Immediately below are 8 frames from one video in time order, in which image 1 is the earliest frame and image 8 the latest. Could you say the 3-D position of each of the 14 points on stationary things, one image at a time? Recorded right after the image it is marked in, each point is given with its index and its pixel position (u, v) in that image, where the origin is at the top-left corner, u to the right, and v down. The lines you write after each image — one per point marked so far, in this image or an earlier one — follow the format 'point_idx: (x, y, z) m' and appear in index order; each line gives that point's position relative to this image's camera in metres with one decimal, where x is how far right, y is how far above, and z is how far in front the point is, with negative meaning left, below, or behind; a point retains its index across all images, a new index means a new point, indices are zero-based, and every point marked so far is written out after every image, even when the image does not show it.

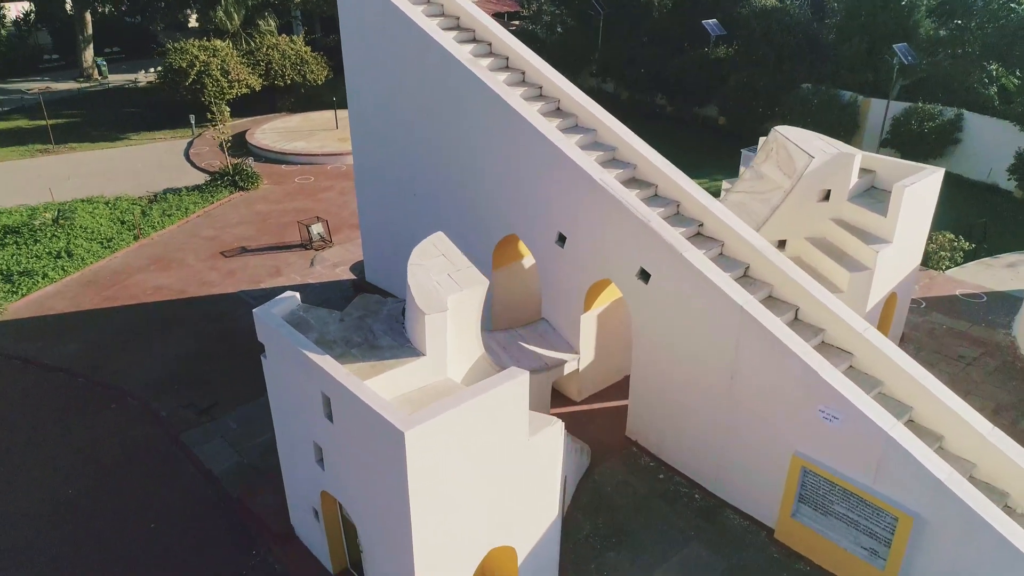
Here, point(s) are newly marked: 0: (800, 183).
0: (+4.3, +1.6, +11.5) m
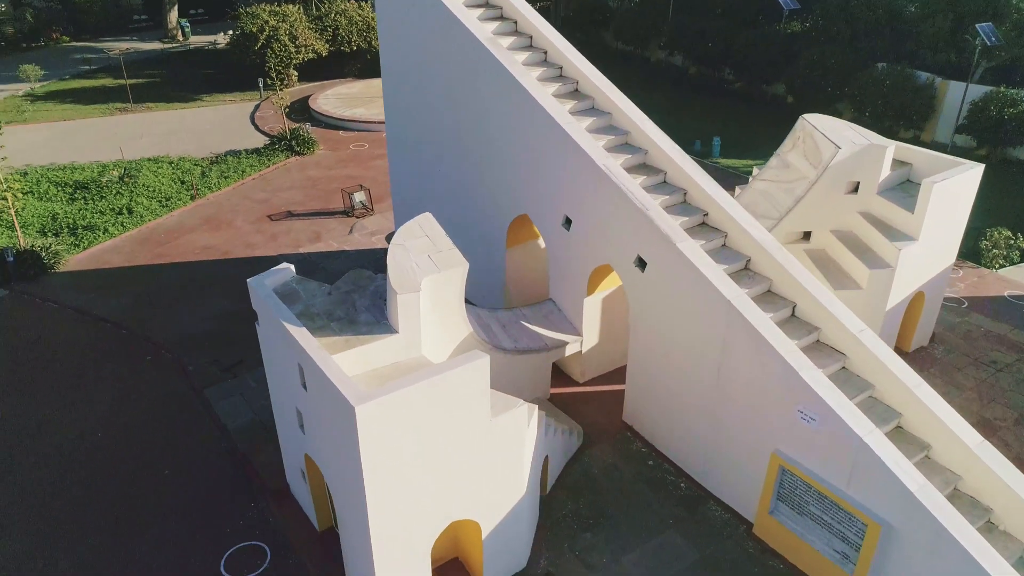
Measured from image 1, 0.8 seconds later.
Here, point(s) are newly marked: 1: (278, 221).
0: (+4.5, +1.6, +11.1) m
1: (-5.2, +1.5, +17.2) m
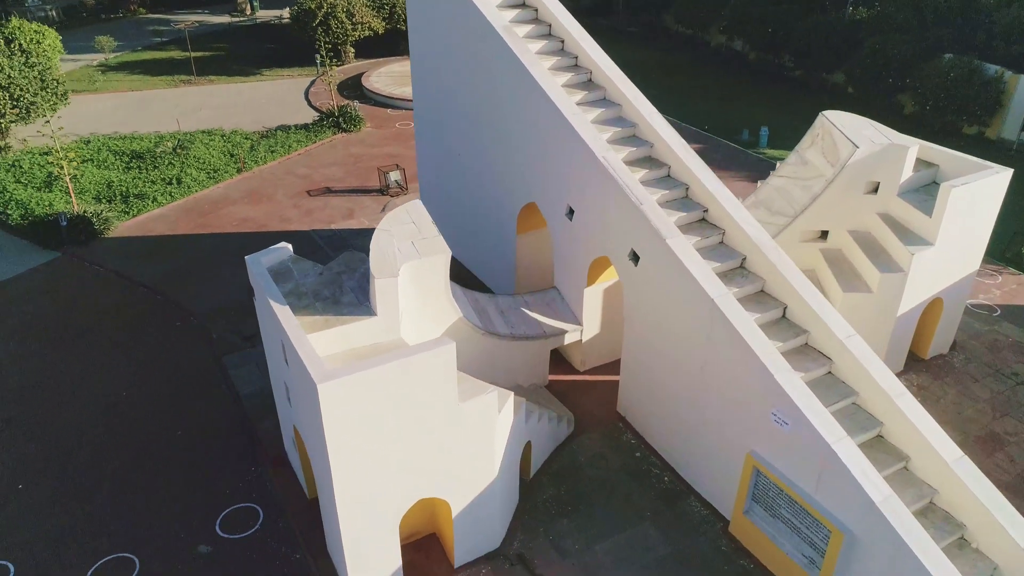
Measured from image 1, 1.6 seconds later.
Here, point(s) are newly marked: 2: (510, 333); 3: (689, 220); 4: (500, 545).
0: (+4.7, +1.6, +10.9) m
1: (-4.5, +2.1, +17.7) m
2: (0.0, -0.6, +9.9) m
3: (+2.2, +0.8, +9.4) m
4: (-0.1, -2.9, +8.5) m
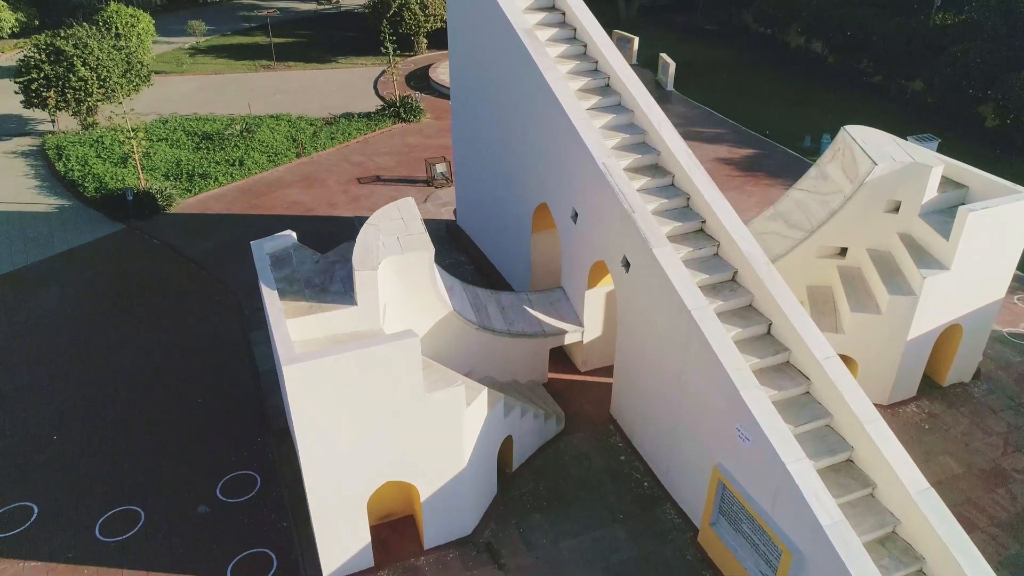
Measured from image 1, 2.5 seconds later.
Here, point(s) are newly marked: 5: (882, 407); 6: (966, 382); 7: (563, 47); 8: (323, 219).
0: (+4.8, +1.4, +10.6) m
1: (-3.5, +2.5, +18.4) m
2: (-0.1, -0.5, +10.2) m
3: (+2.1, +0.7, +9.5) m
4: (-0.5, -2.8, +8.9) m
5: (+5.2, -1.7, +10.9) m
6: (+6.7, -1.4, +11.3) m
7: (+0.7, +3.5, +11.2) m
8: (-4.1, +1.5, +16.6) m
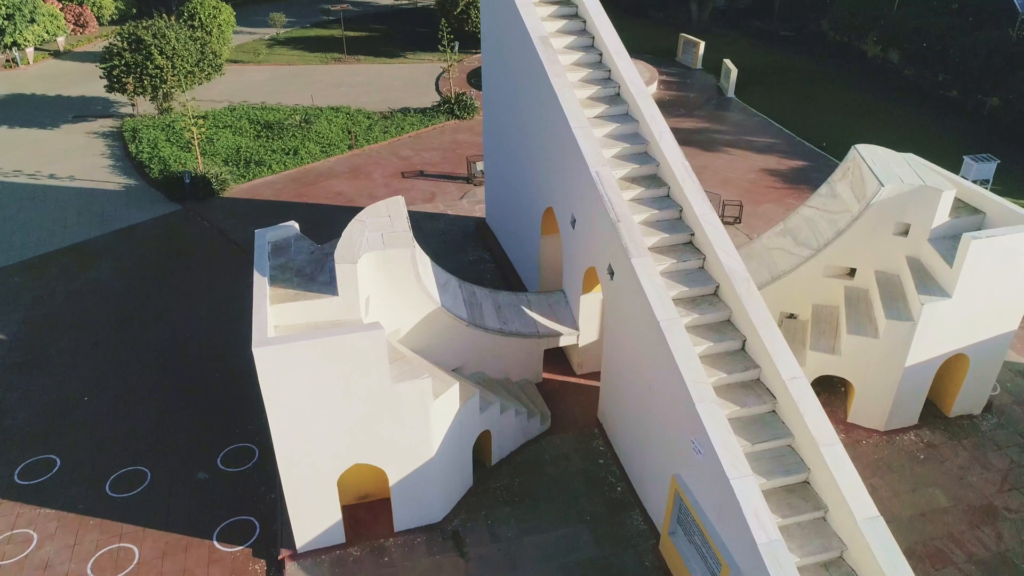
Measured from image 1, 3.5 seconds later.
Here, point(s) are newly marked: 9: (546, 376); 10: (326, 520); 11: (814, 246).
0: (+4.8, +1.1, +10.4) m
1: (-2.6, +2.7, +19.0) m
2: (-0.2, -0.5, +10.5) m
3: (+2.0, +0.6, +9.6) m
4: (-0.9, -2.8, +9.3) m
5: (+5.1, -2.0, +10.7) m
6: (+6.6, -1.8, +11.0) m
7: (+1.0, +3.5, +11.4) m
8: (-3.4, +1.8, +17.3) m
9: (+0.5, -1.3, +11.5) m
10: (-2.1, -2.6, +8.7) m
11: (+4.4, +0.6, +11.1) m
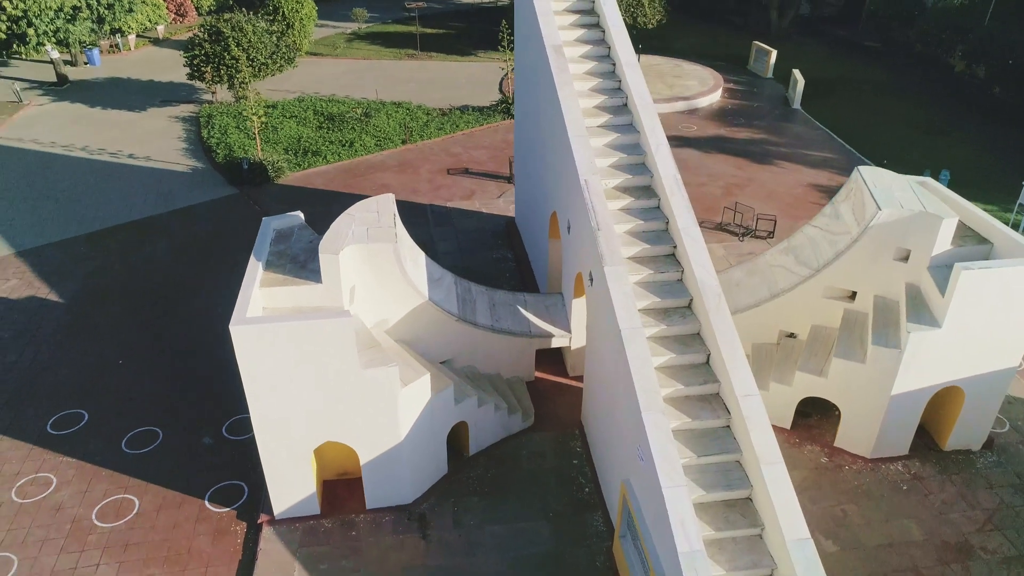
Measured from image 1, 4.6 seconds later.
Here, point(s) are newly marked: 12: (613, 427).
0: (+4.7, +0.7, +10.3) m
1: (-1.5, +2.9, +19.6) m
2: (-0.3, -0.5, +10.9) m
3: (+1.8, +0.4, +9.7) m
4: (-1.3, -2.7, +9.8) m
5: (+4.8, -2.3, +10.5) m
6: (+6.4, -2.2, +10.6) m
7: (+1.2, +3.4, +11.6) m
8: (-2.6, +2.0, +18.0) m
9: (+0.4, -1.4, +11.9) m
10: (-2.6, -2.5, +9.4) m
11: (+4.3, +0.3, +11.0) m
12: (+1.2, -1.7, +9.2) m
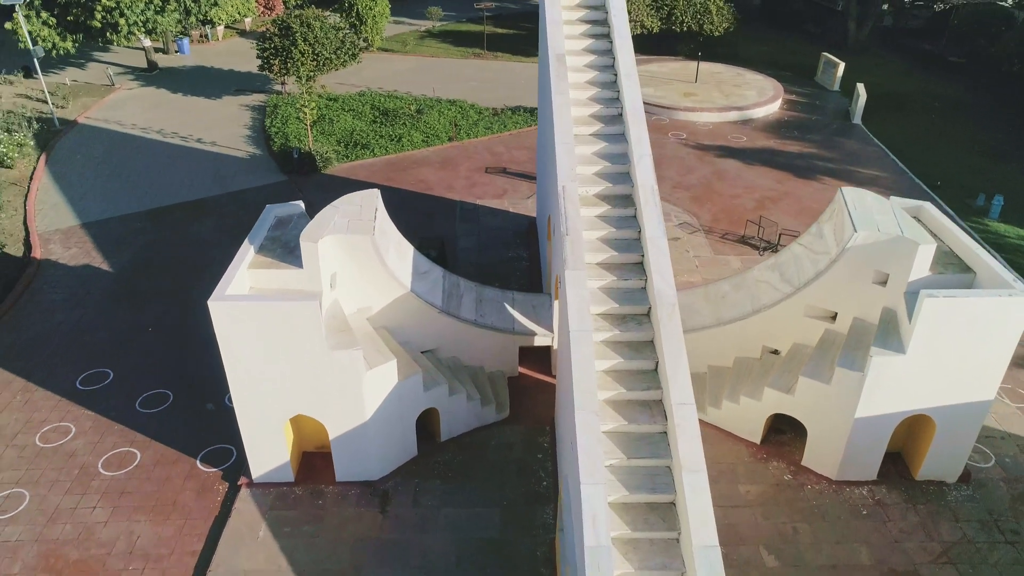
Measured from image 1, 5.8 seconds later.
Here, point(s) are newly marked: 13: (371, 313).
0: (+4.4, +0.4, +10.2) m
1: (-0.6, +3.0, +20.2) m
2: (-0.6, -0.5, +11.5) m
3: (+1.5, +0.4, +10.0) m
4: (-1.8, -2.6, +10.4) m
5: (+4.3, -2.6, +10.5) m
6: (+5.9, -2.6, +10.4) m
7: (+1.2, +3.3, +12.0) m
8: (-1.9, +2.2, +18.7) m
9: (+0.2, -1.3, +12.3) m
10: (-3.1, -2.3, +10.2) m
11: (+4.1, +0.1, +11.0) m
12: (+0.7, -1.7, +9.6) m
13: (-2.0, -0.3, +10.8) m
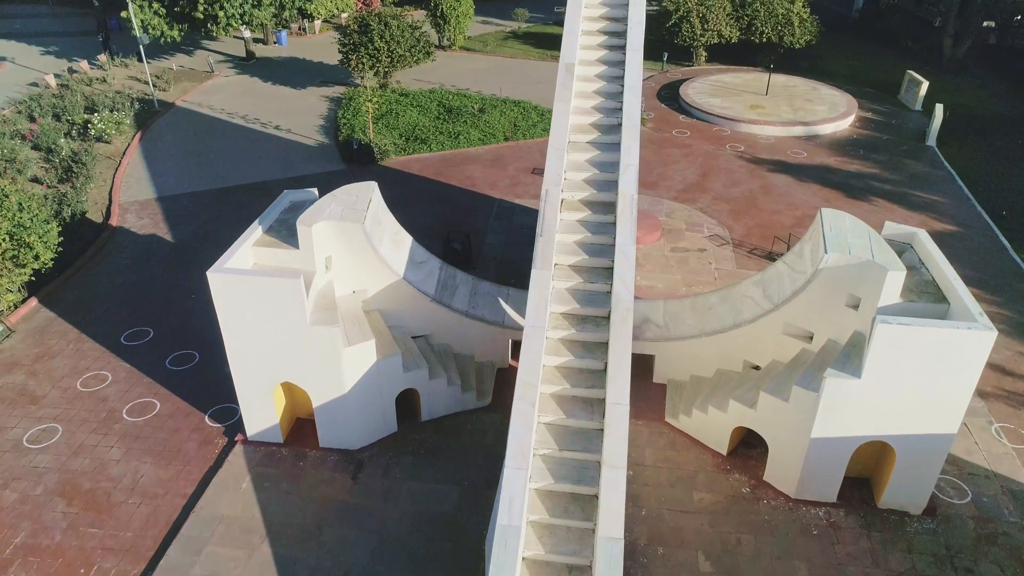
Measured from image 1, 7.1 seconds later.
0: (+4.1, +0.2, +10.3) m
1: (+0.6, +3.1, +20.8) m
2: (-0.8, -0.3, +12.2) m
3: (+1.2, +0.3, +10.5) m
4: (-2.3, -2.4, +11.3) m
5: (+3.8, -2.9, +10.6) m
6: (+5.4, -3.0, +10.3) m
7: (+1.4, +3.3, +12.4) m
8: (-0.9, +2.4, +19.5) m
9: (0.0, -1.3, +12.9) m
10: (-3.6, -1.9, +11.2) m
11: (+3.8, -0.2, +11.1) m
12: (+0.1, -1.7, +10.2) m
13: (-2.2, -0.1, +11.7) m
